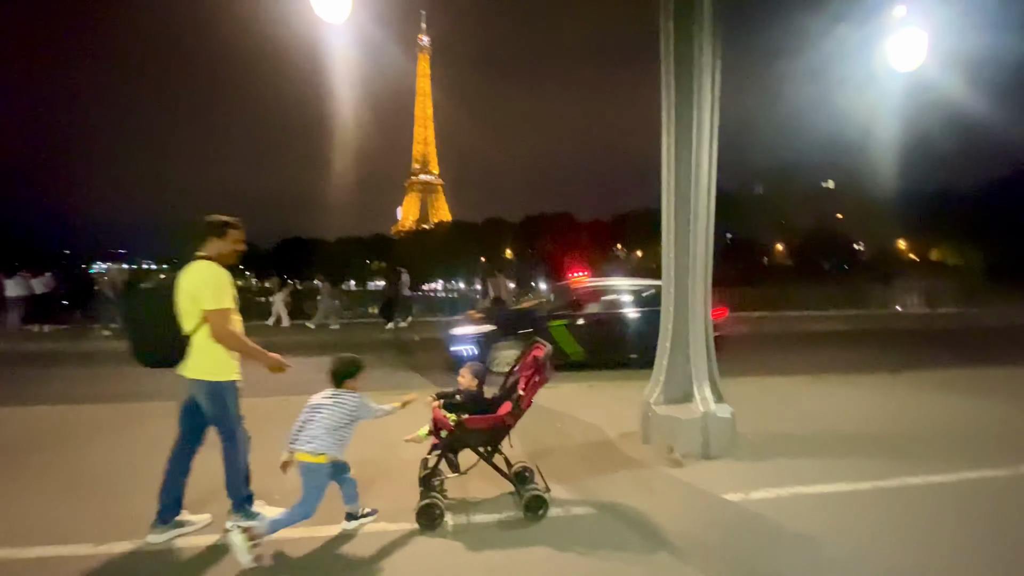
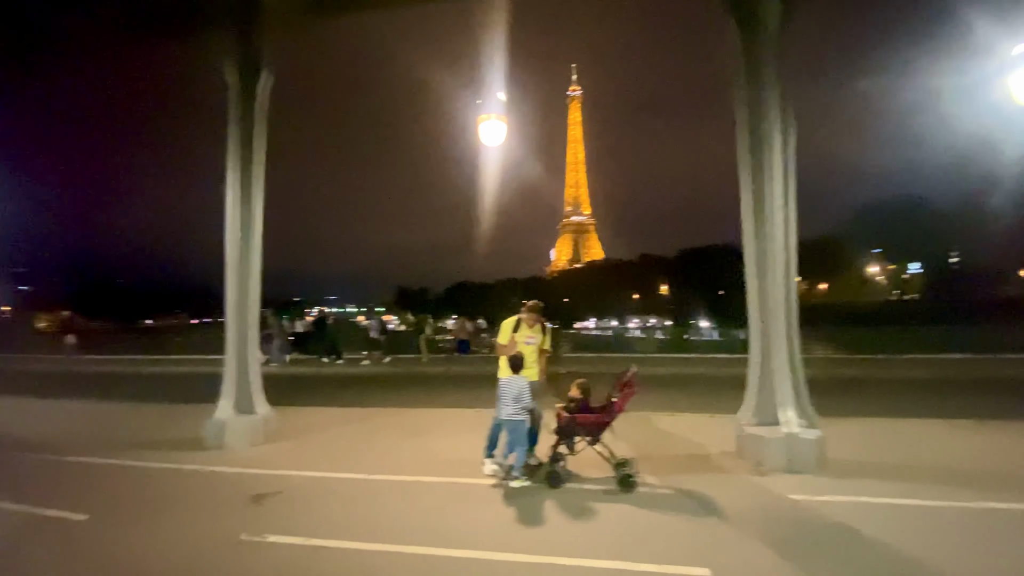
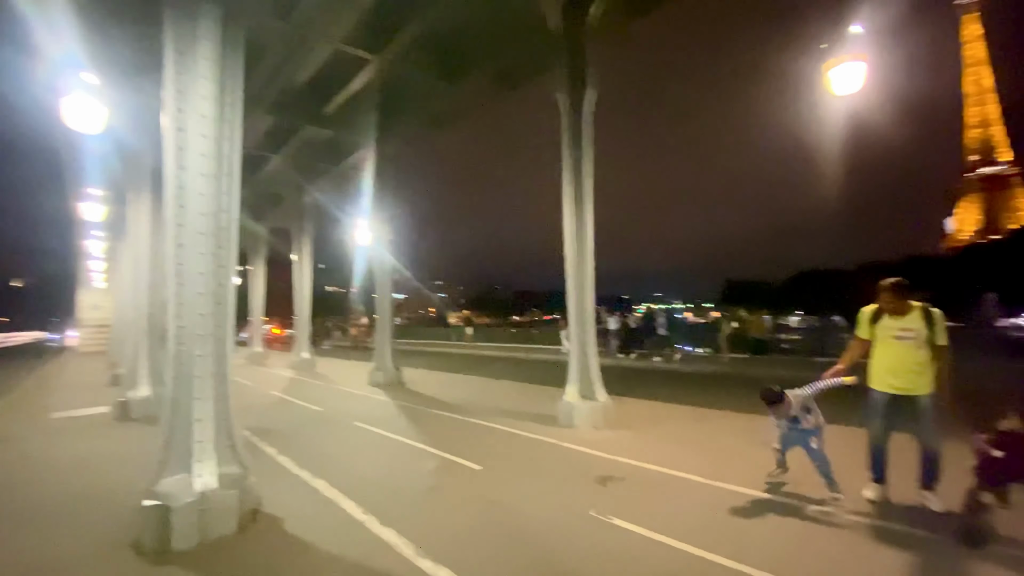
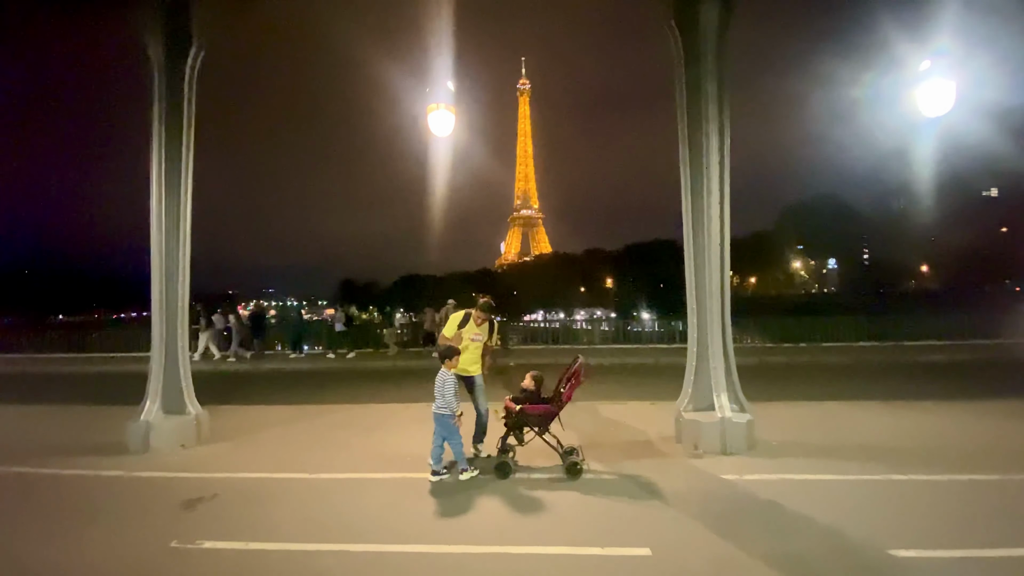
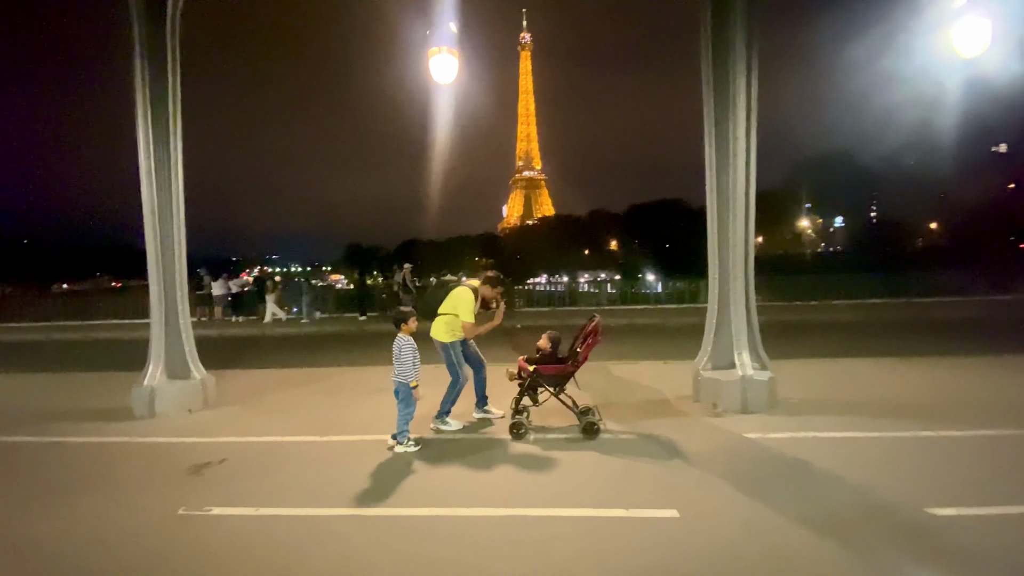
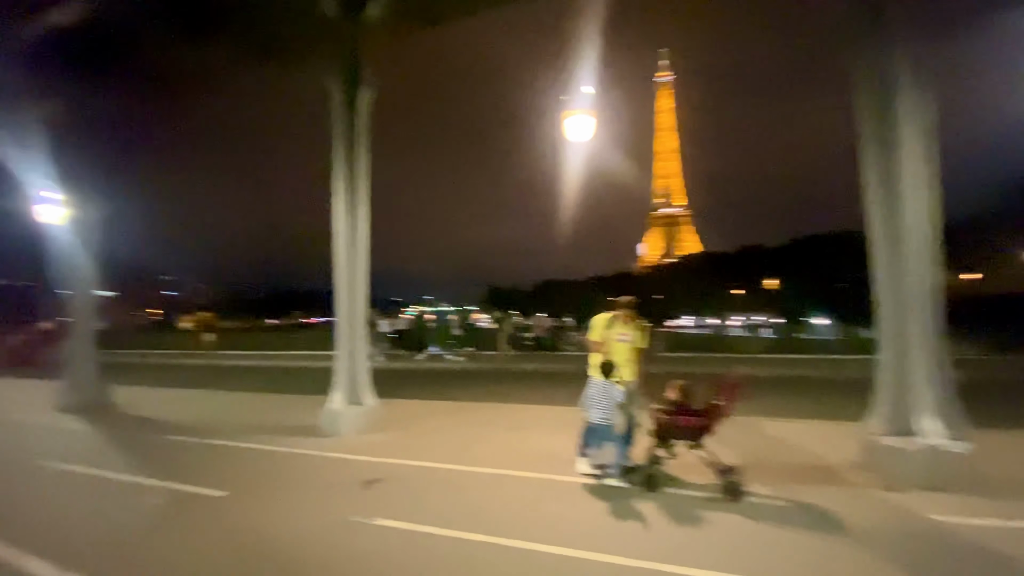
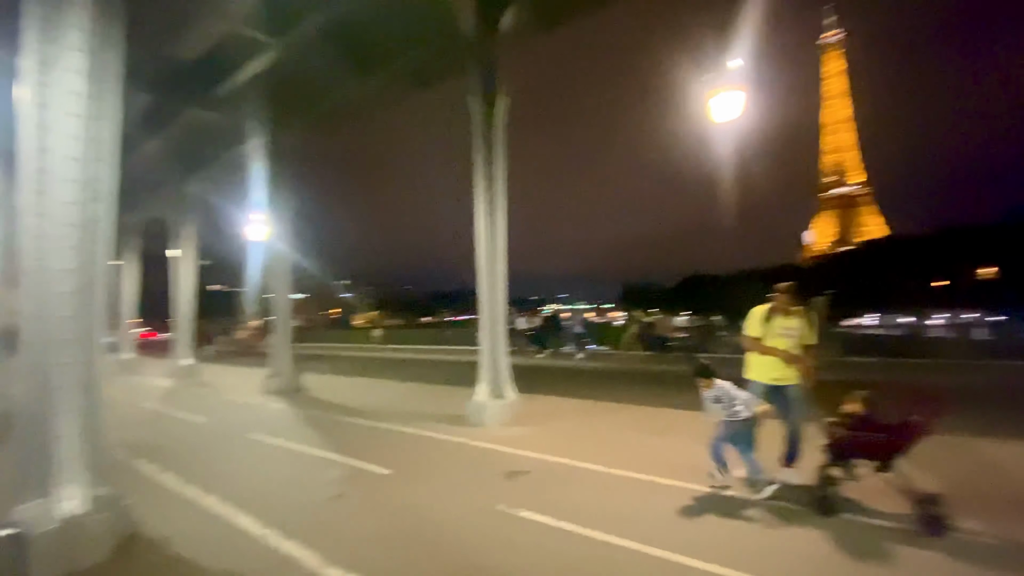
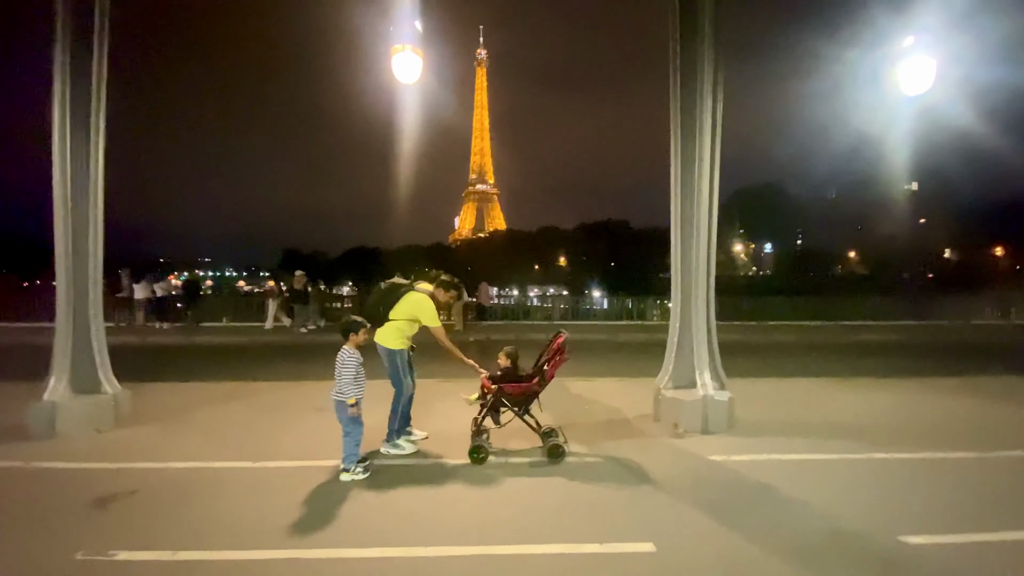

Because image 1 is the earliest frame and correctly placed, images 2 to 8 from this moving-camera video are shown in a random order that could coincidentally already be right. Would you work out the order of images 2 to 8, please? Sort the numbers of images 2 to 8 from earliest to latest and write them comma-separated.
8, 5, 4, 2, 6, 7, 3
